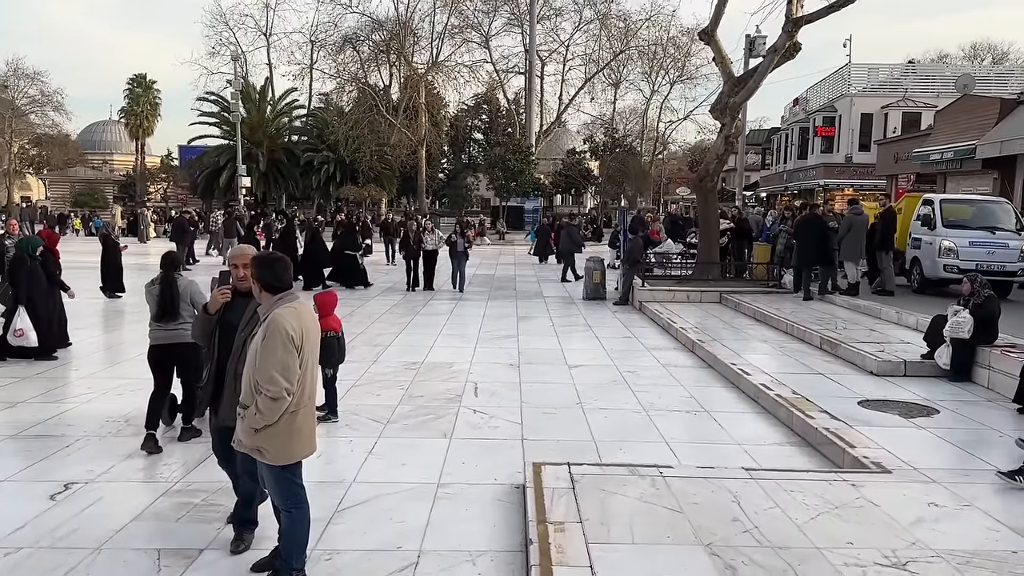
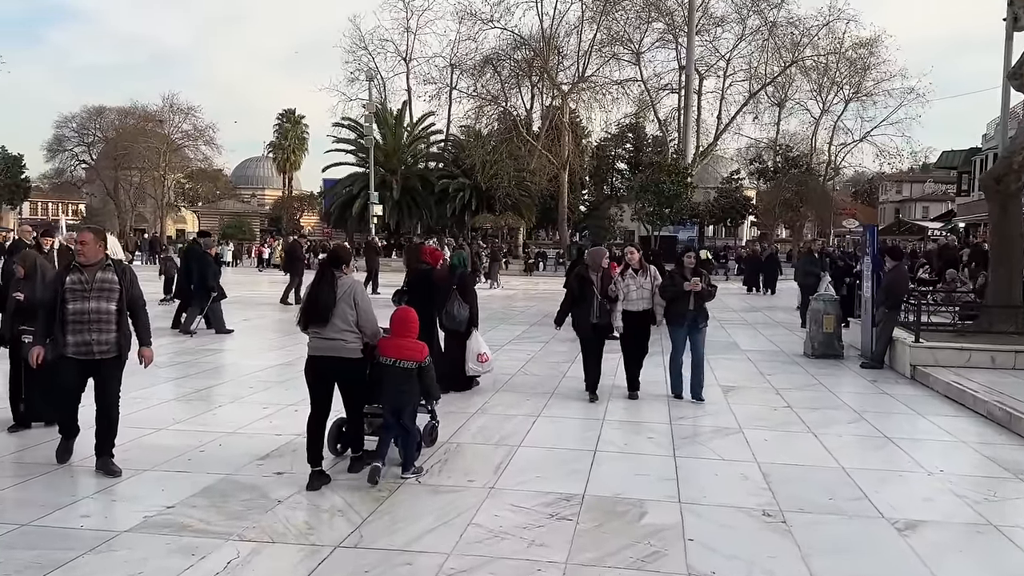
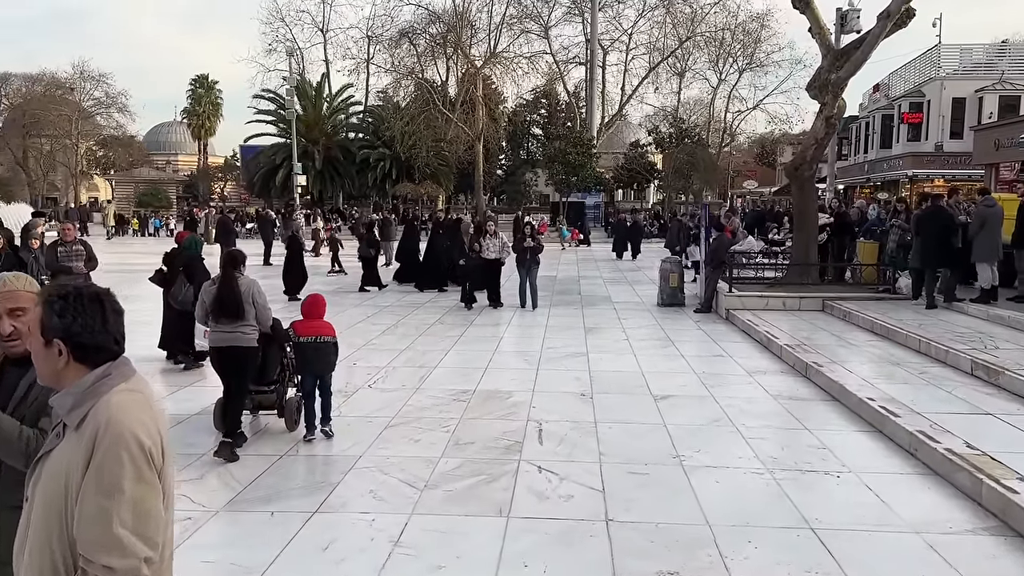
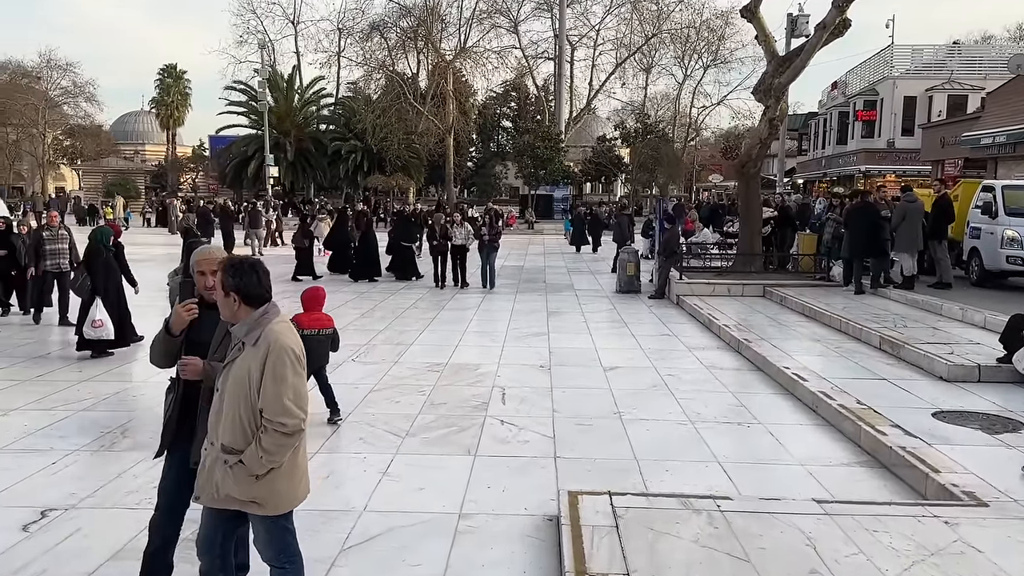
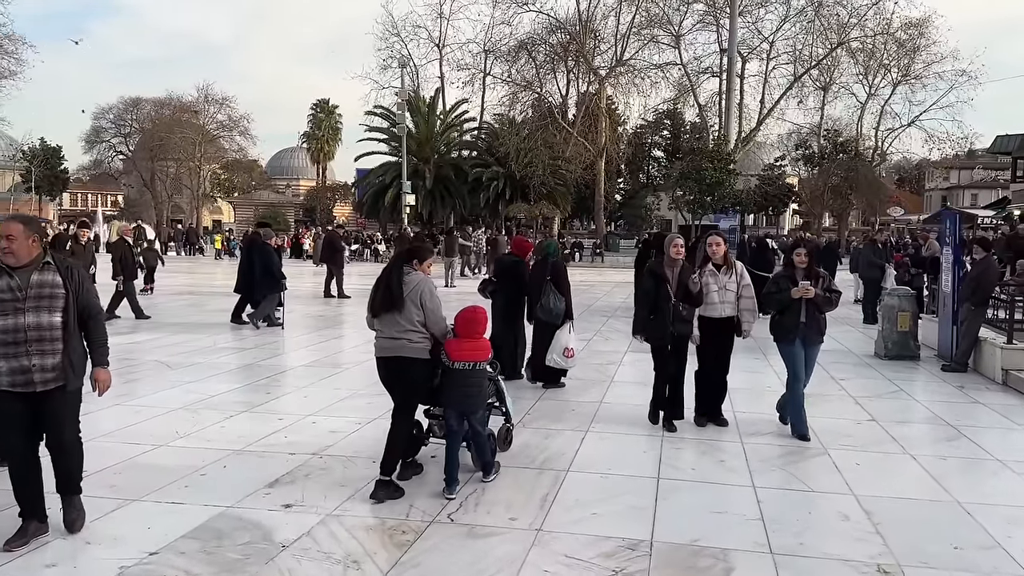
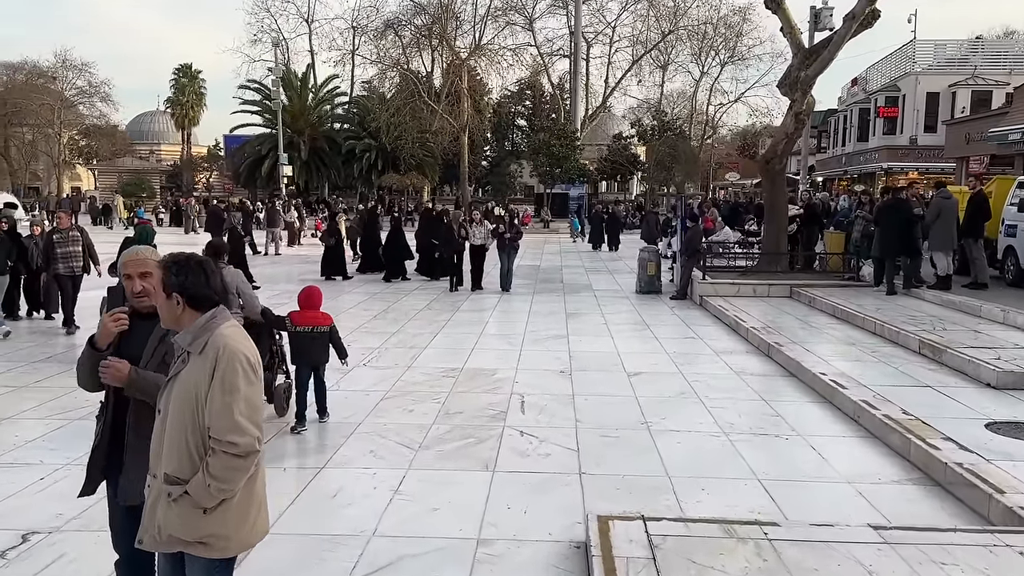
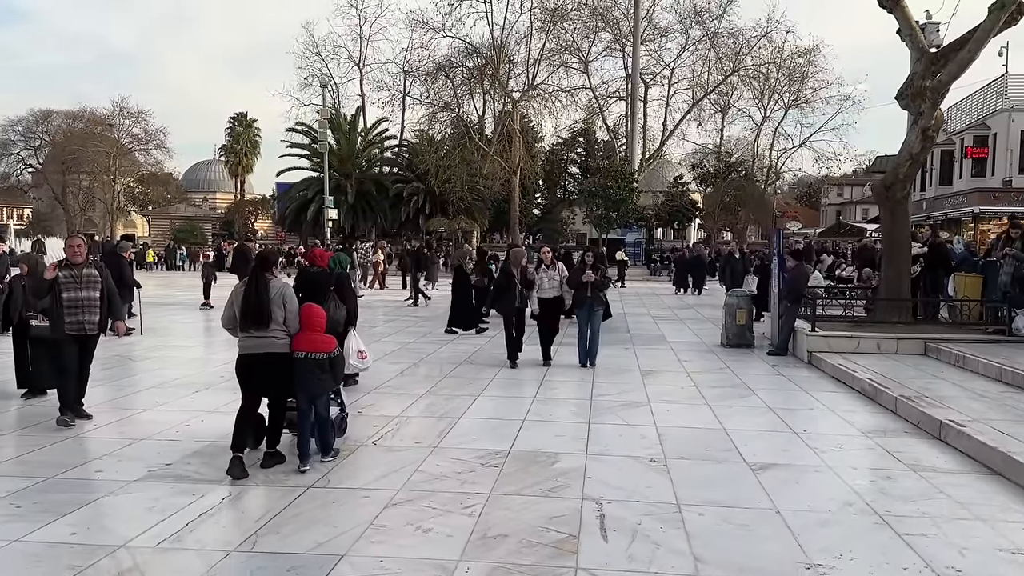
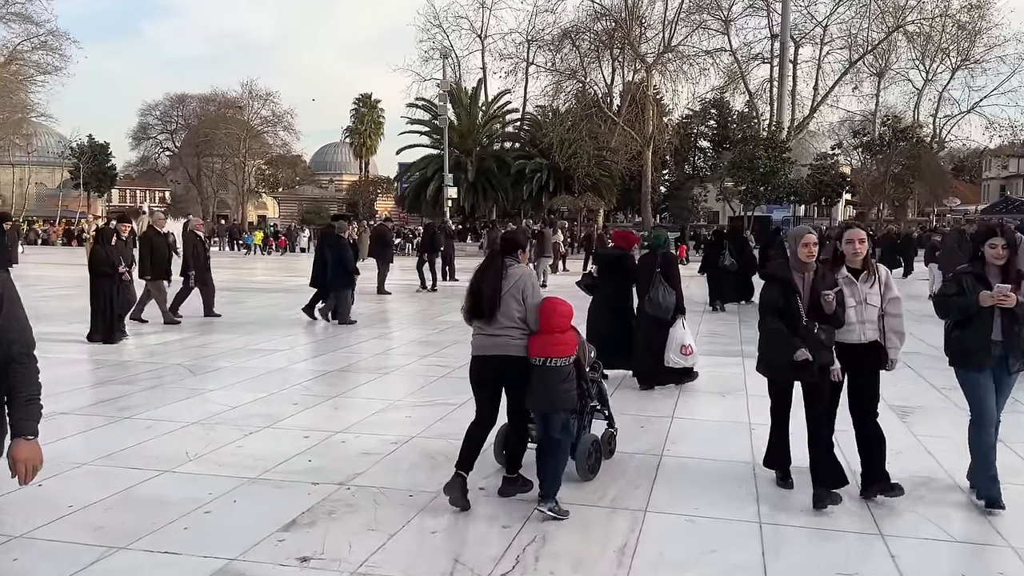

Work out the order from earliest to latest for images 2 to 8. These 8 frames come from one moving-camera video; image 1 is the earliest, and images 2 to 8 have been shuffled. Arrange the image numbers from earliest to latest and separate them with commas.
4, 6, 3, 7, 2, 5, 8
